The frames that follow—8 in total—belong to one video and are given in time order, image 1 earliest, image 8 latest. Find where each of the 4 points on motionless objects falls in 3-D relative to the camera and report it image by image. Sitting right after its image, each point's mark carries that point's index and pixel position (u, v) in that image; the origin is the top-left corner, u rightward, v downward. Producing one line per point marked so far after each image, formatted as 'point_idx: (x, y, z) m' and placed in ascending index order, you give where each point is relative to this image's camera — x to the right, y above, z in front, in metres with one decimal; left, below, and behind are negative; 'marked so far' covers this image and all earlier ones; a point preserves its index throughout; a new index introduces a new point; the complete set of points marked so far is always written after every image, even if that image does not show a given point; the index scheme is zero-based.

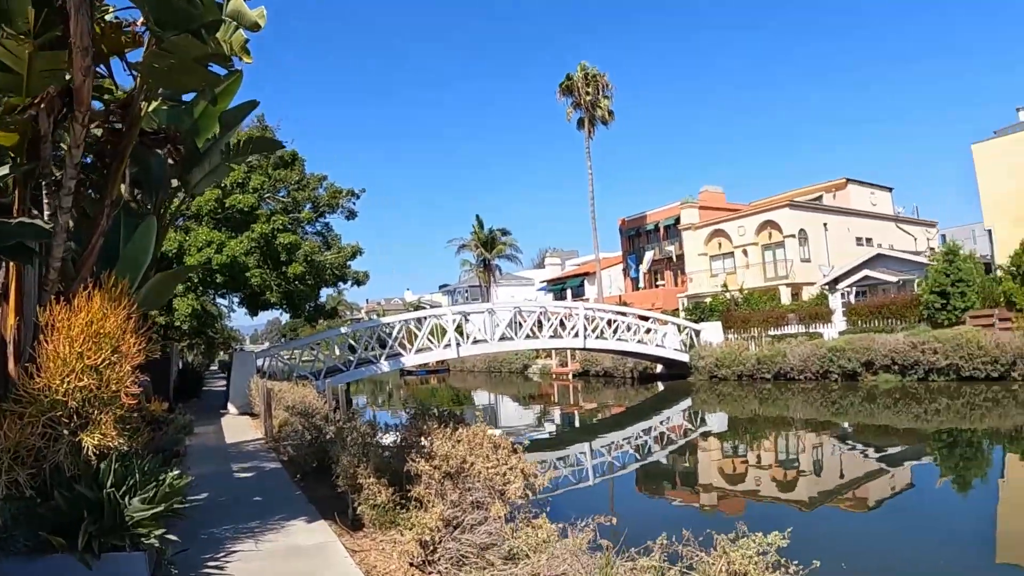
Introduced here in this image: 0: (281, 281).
0: (-5.6, +0.2, +16.9) m
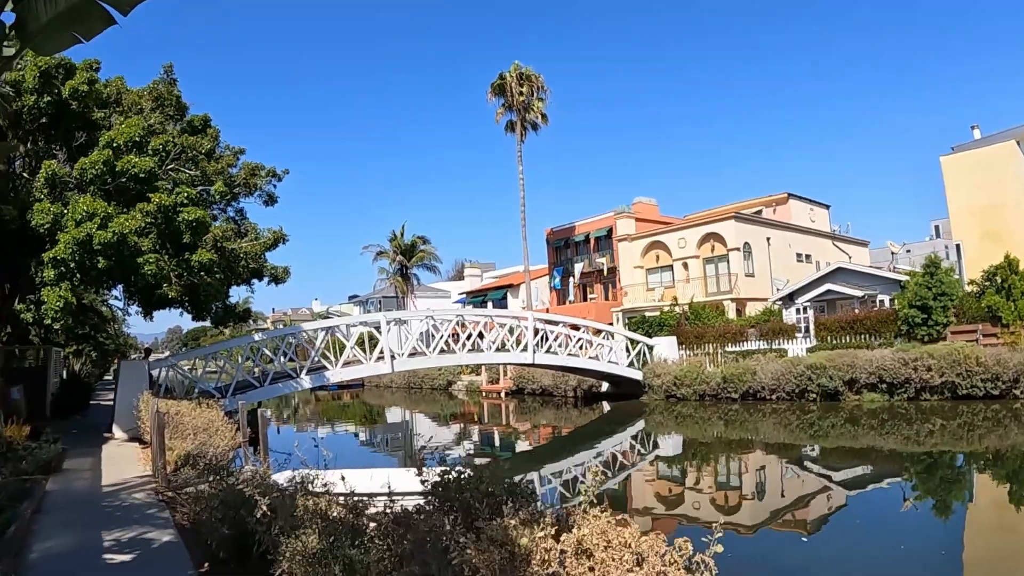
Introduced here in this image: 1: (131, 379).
0: (-6.1, +0.3, +13.1) m
1: (-7.8, -1.9, +13.9) m
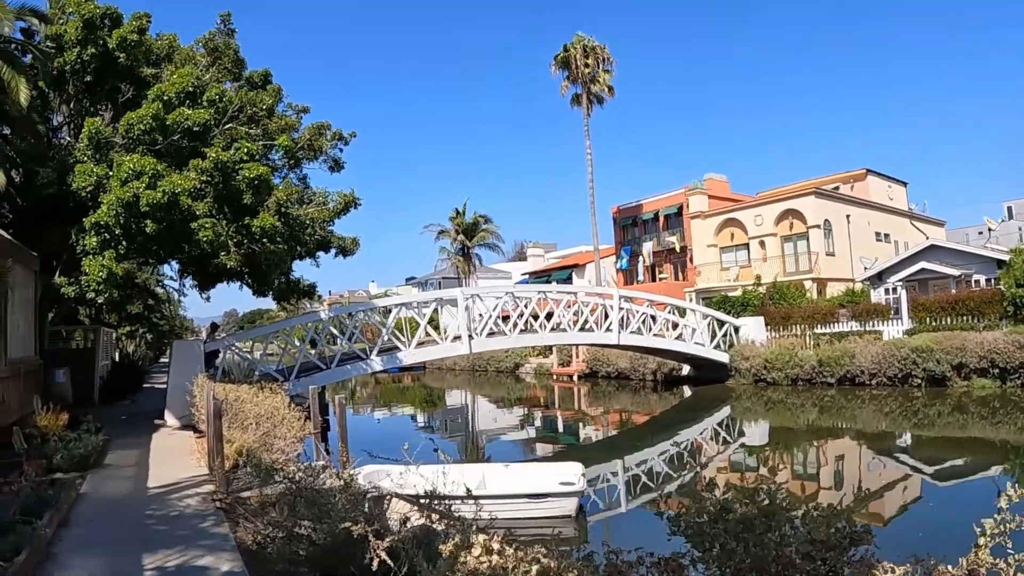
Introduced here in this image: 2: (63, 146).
0: (-4.4, +0.8, +11.6) m
1: (-6.0, -1.3, +12.7) m
2: (-7.5, +2.4, +11.4) m
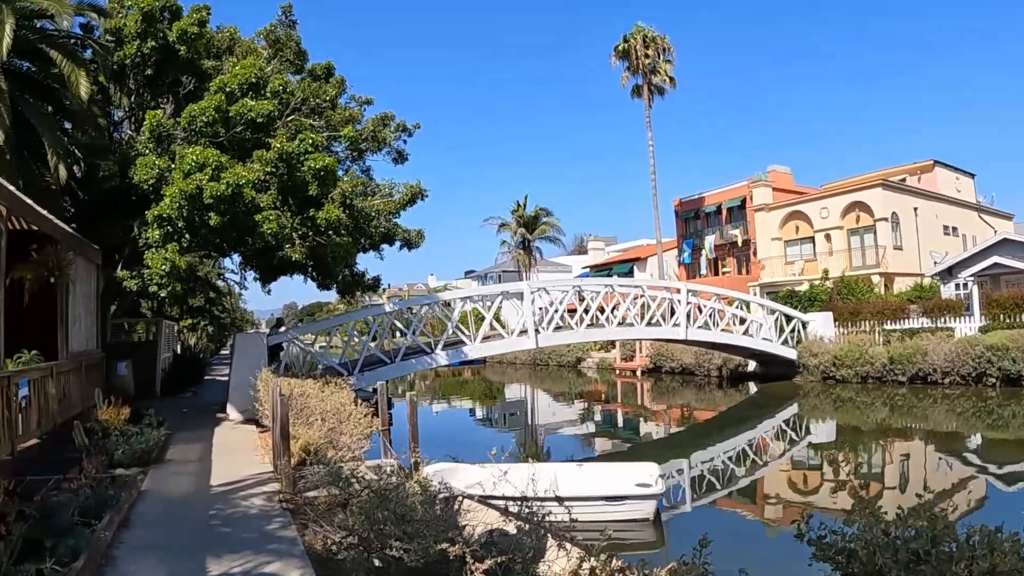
0: (-3.3, +0.9, +11.5) m
1: (-4.8, -1.2, +12.7) m
2: (-6.5, +2.5, +11.6) m
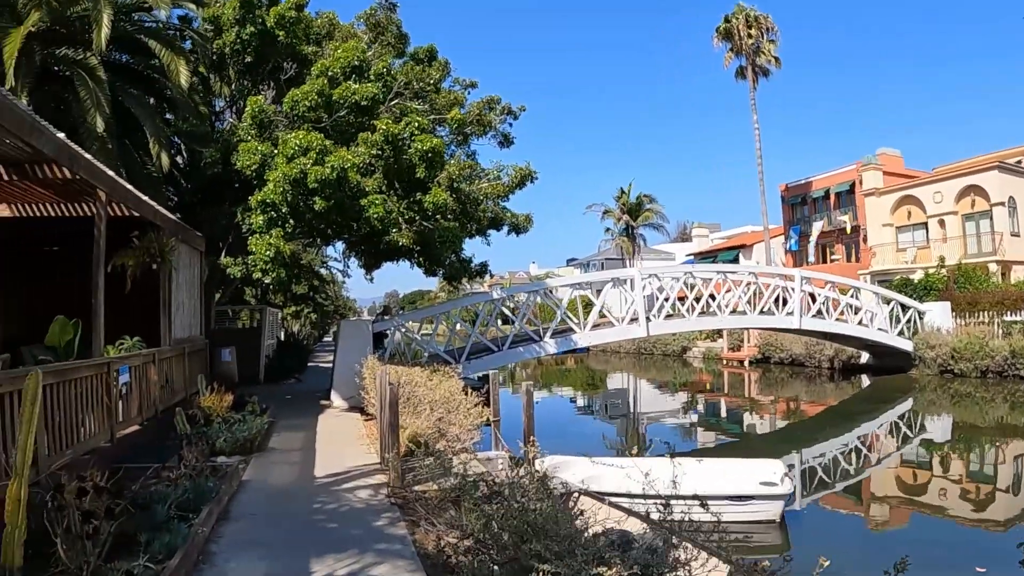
0: (-1.6, +1.2, +11.2) m
1: (-2.9, -1.0, +12.6) m
2: (-4.7, +2.7, +11.6) m
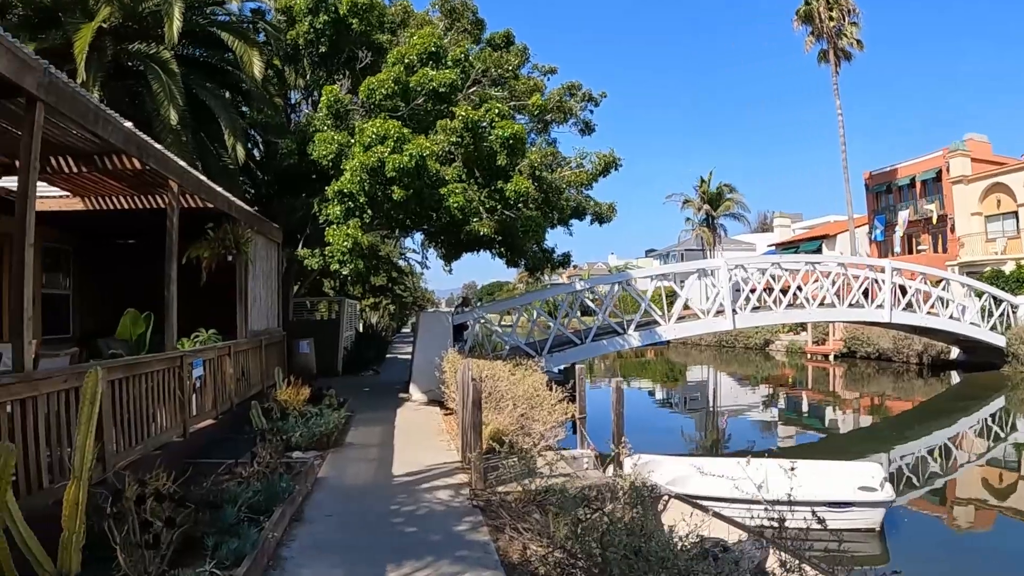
0: (-0.3, +1.3, +10.8) m
1: (-1.4, -0.8, +12.3) m
2: (-3.4, +2.8, +11.6) m
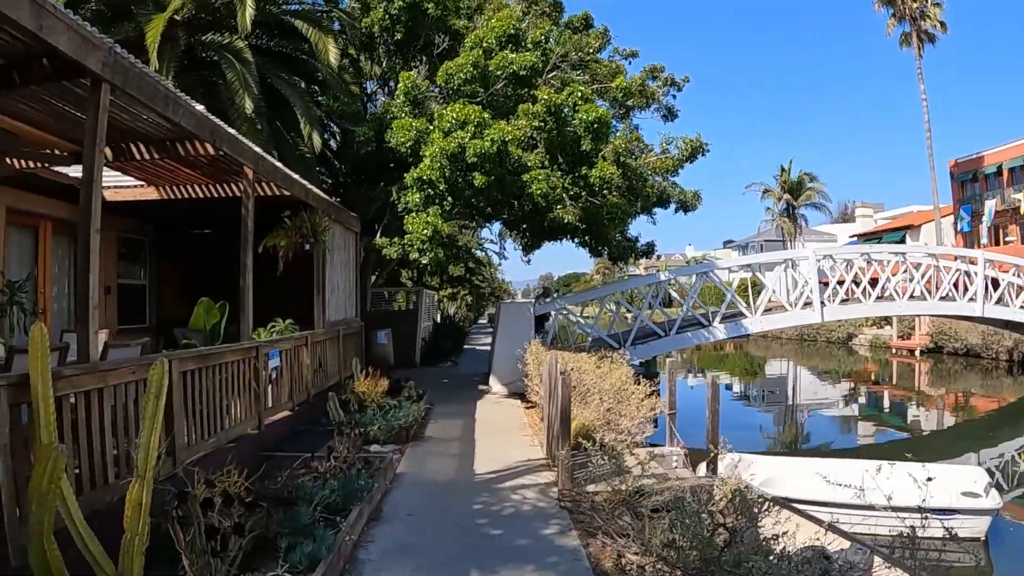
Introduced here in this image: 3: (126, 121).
0: (+0.9, +1.5, +10.4) m
1: (0.0, -0.6, +12.0) m
2: (-2.1, +3.0, +11.5) m
3: (-2.3, +1.0, +4.1) m
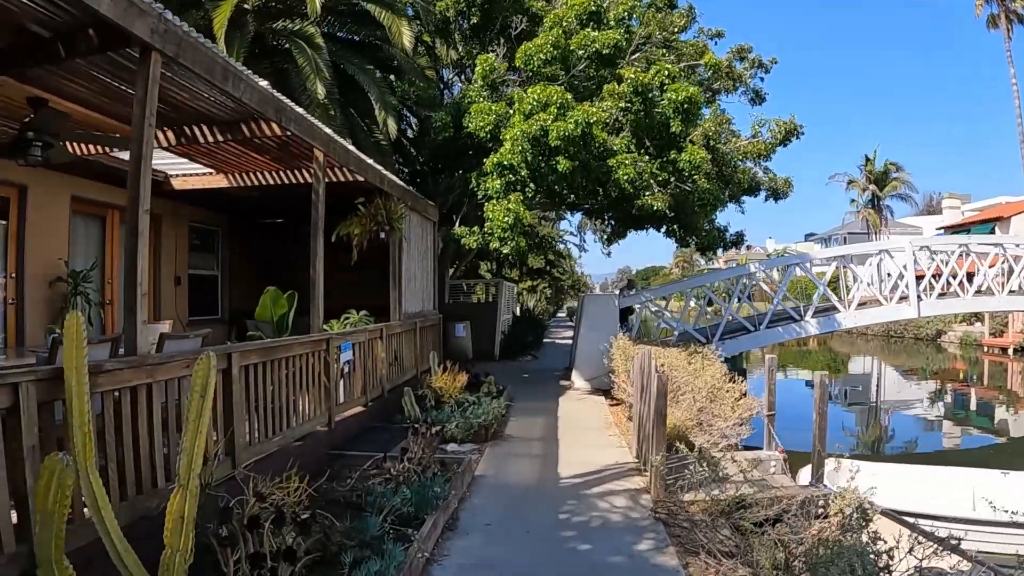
0: (+2.0, +1.6, +9.8) m
1: (+1.3, -0.5, +11.5) m
2: (-0.8, +3.1, +11.2) m
3: (-1.8, +1.1, +3.9) m
